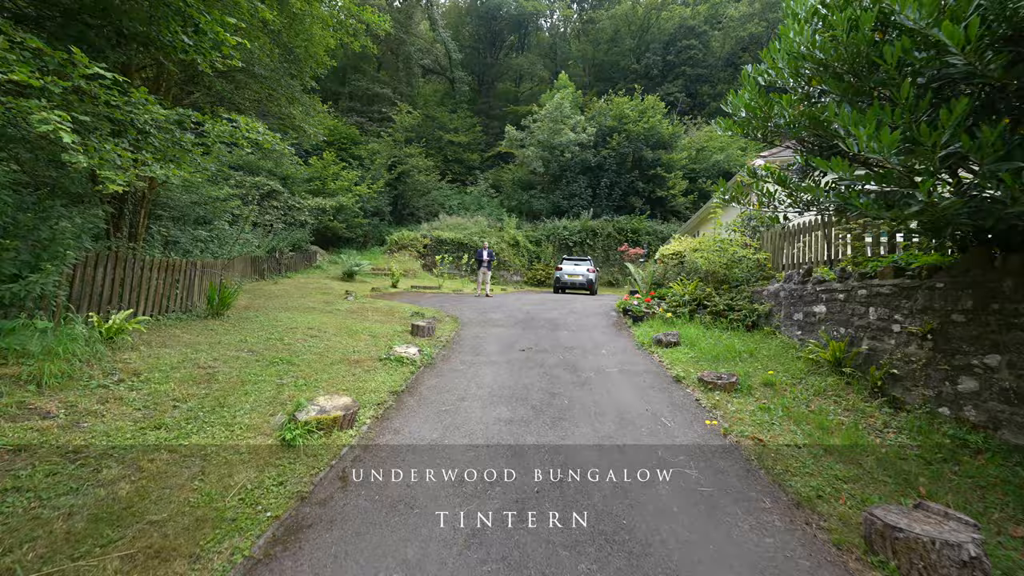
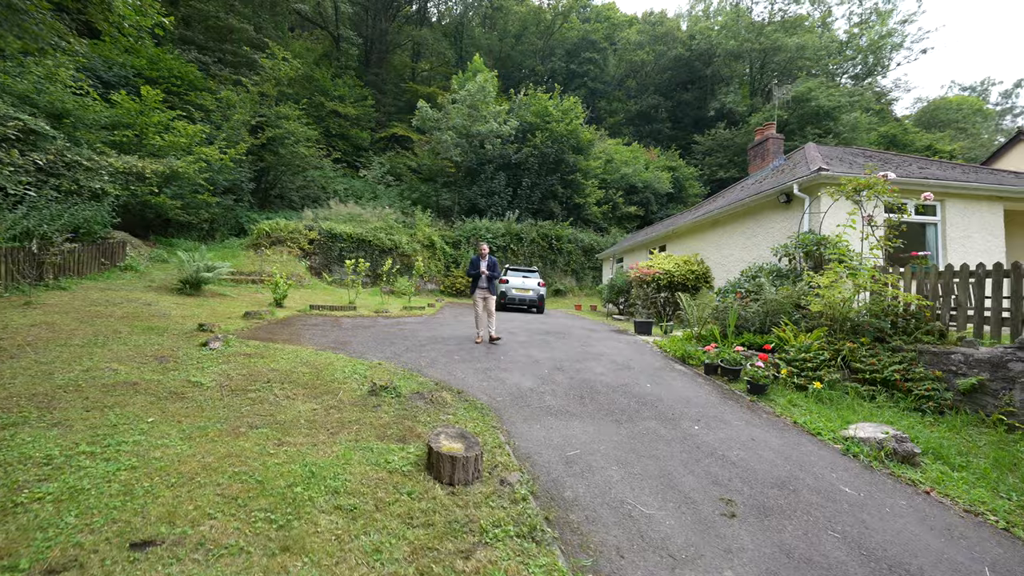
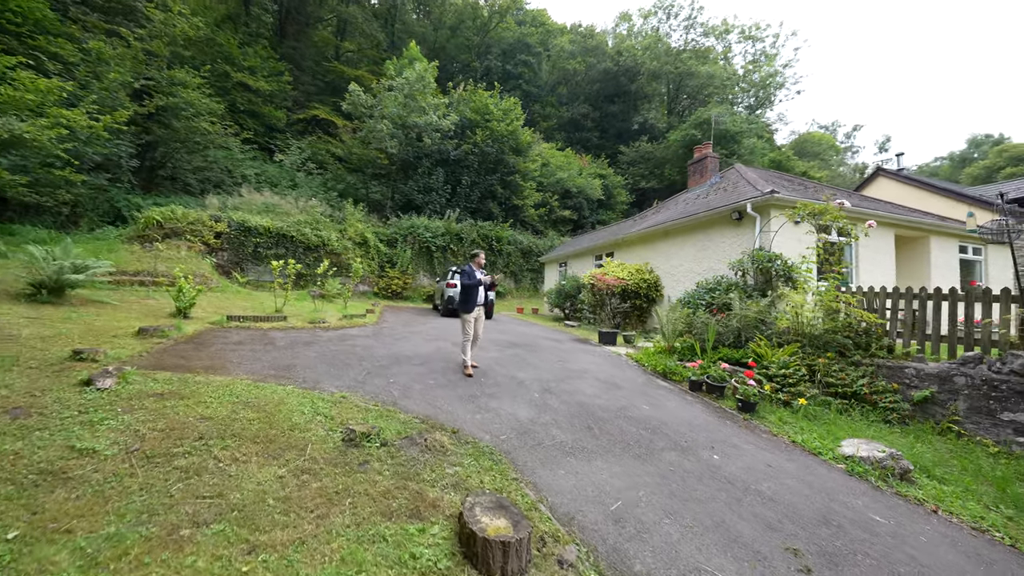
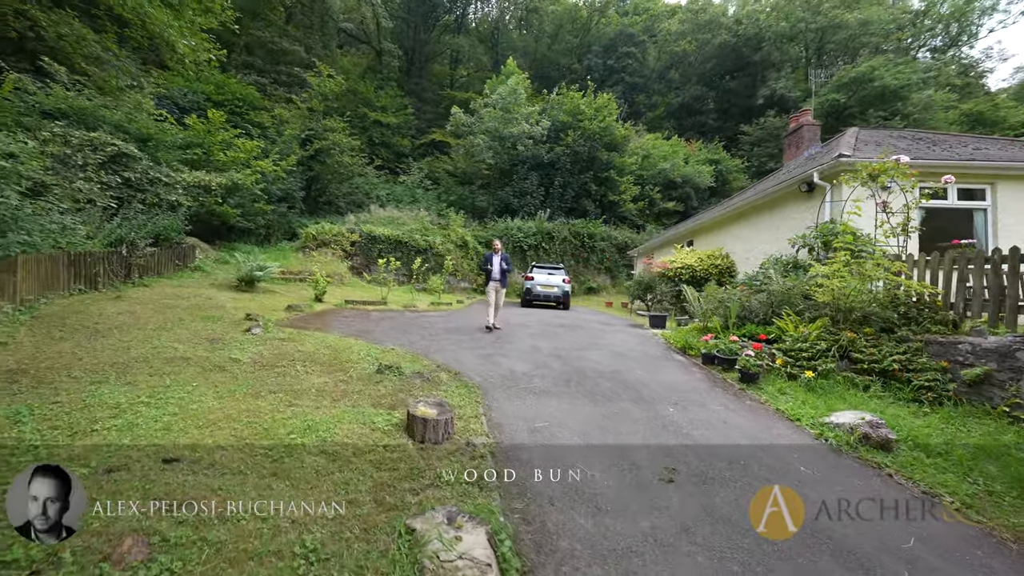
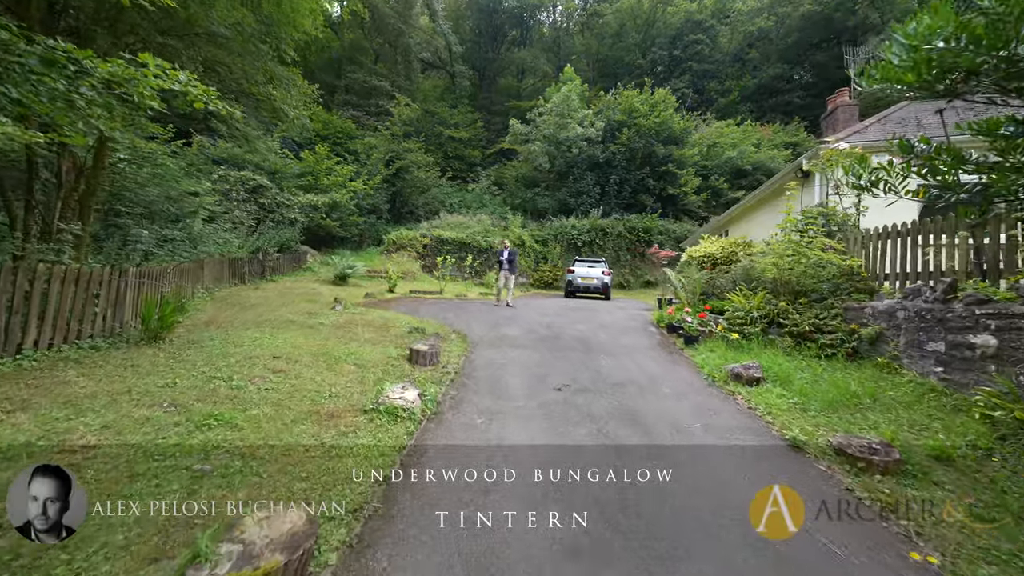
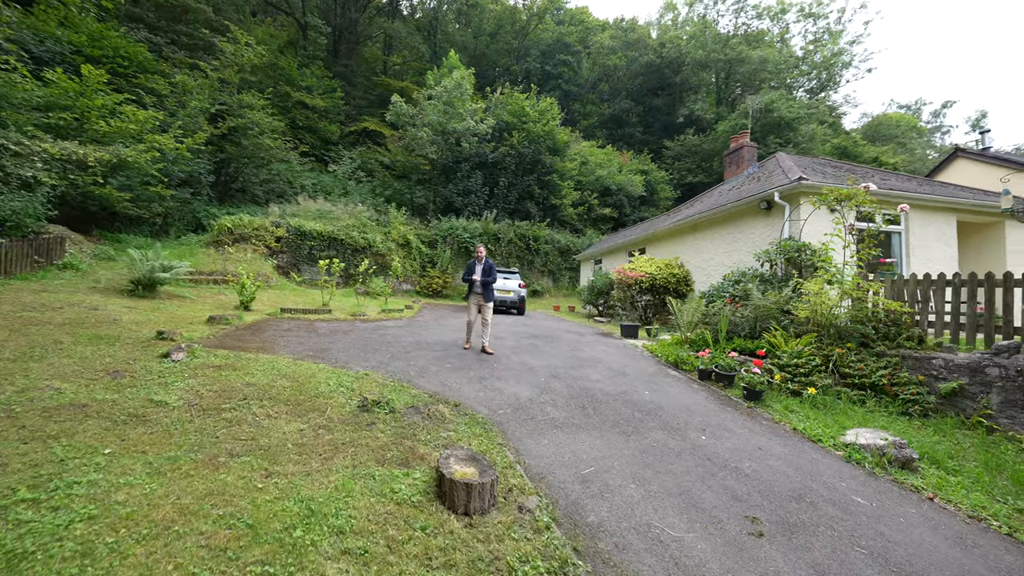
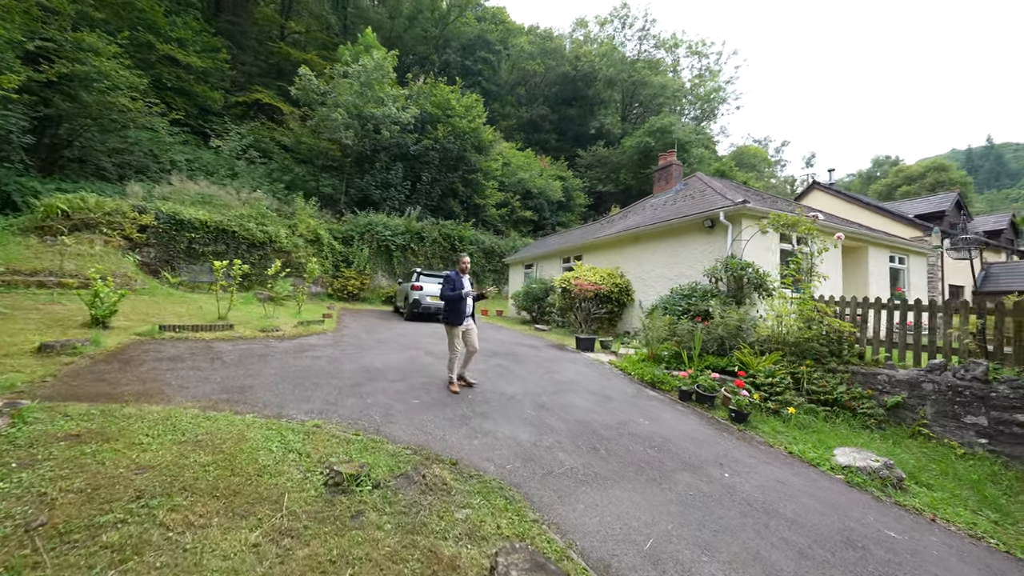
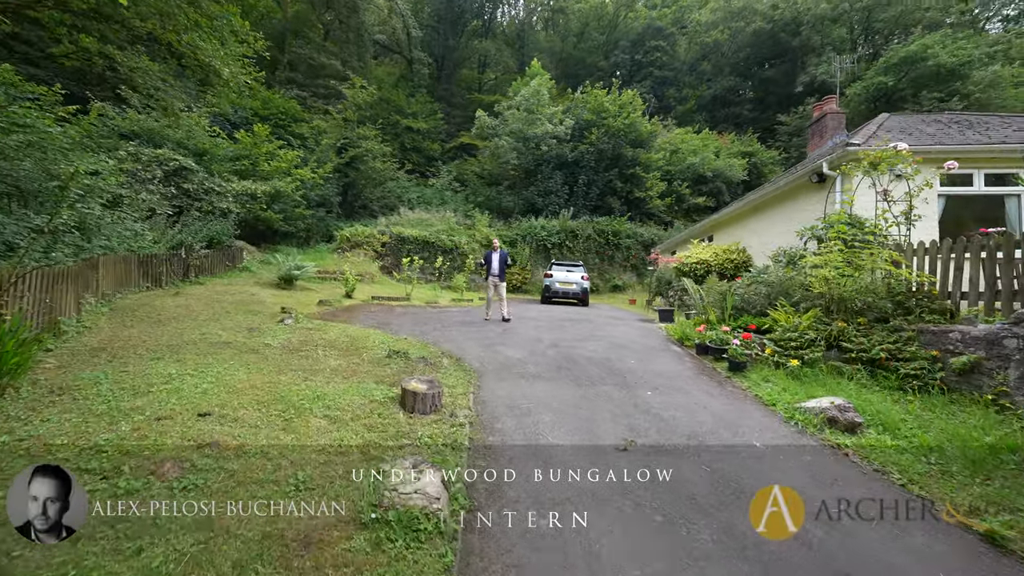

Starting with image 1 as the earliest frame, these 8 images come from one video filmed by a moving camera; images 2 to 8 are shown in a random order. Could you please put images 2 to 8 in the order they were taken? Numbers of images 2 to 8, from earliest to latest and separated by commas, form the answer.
5, 8, 4, 2, 6, 3, 7
